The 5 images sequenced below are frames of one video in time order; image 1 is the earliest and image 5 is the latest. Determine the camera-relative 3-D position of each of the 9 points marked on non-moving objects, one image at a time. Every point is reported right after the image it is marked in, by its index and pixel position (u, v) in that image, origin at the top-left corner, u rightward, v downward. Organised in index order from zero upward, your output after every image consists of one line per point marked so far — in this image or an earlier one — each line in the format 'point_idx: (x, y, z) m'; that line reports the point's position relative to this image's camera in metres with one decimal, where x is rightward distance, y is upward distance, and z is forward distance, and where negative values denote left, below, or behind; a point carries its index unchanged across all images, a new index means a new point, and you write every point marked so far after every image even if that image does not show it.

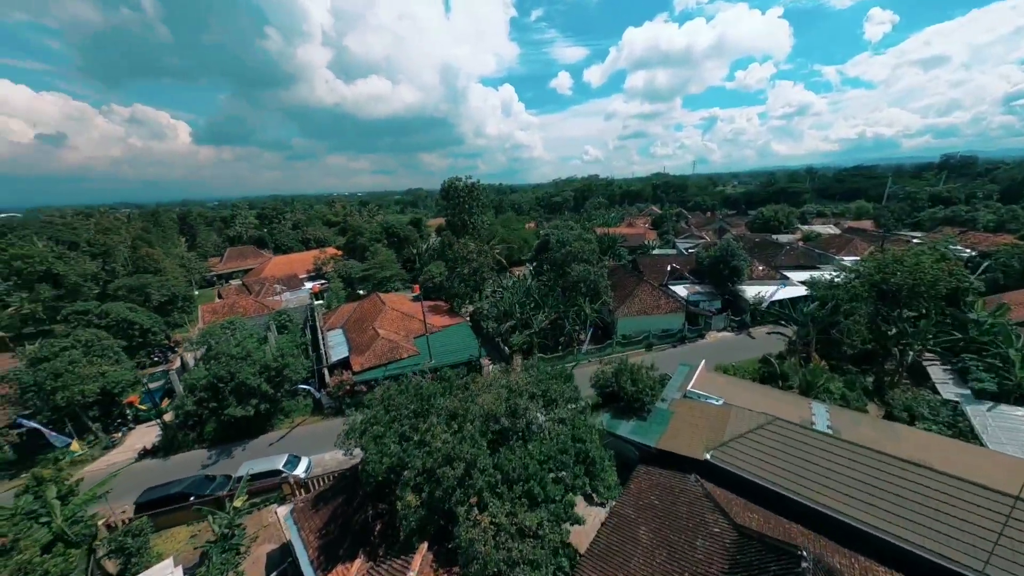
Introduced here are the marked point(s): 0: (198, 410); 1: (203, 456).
0: (-15.2, -6.0, +15.3) m
1: (-14.8, -8.0, +15.0) m
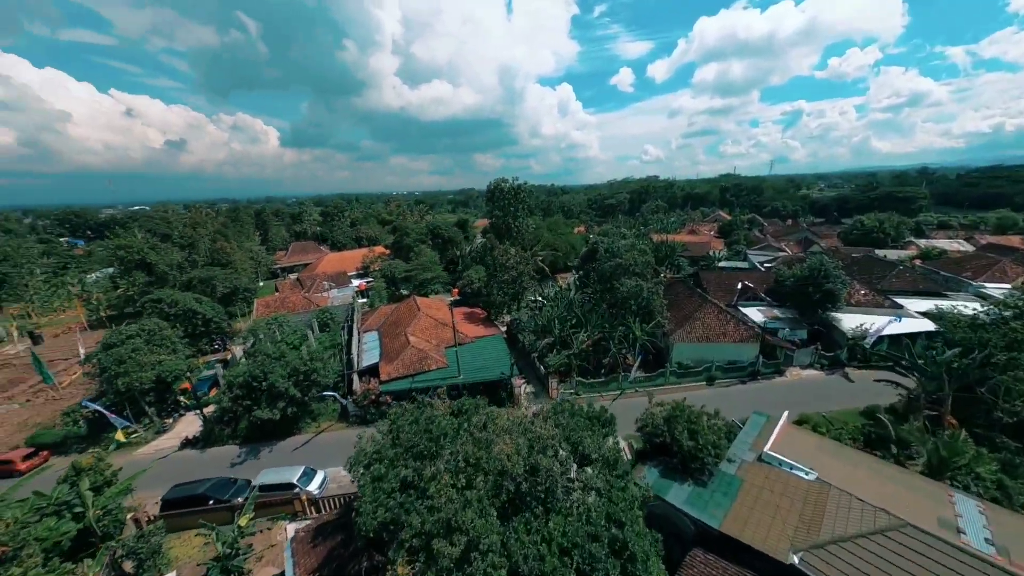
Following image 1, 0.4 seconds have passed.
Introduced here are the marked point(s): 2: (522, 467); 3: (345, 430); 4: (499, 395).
0: (-13.8, -5.9, +15.6) m
1: (-13.5, -8.0, +15.3) m
2: (+0.4, -4.5, +8.1) m
3: (-8.8, -7.4, +16.4) m
4: (-0.7, -6.4, +18.7) m
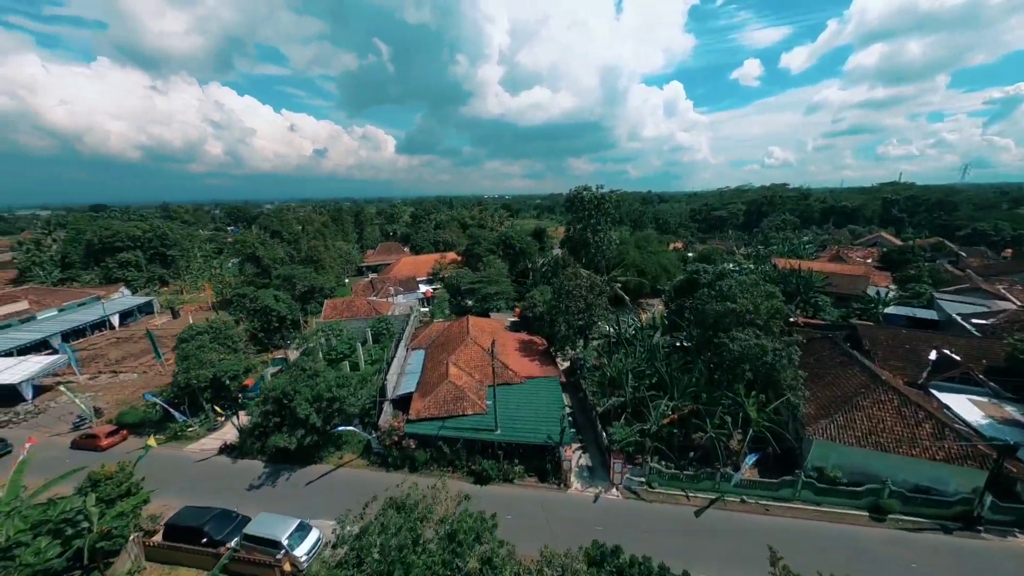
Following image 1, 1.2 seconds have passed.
0: (-11.9, -6.5, +15.1) m
1: (-11.9, -8.5, +14.6) m
2: (0.0, -6.2, +4.2) m
3: (-6.9, -8.4, +14.5) m
4: (+1.5, -8.2, +14.8) m
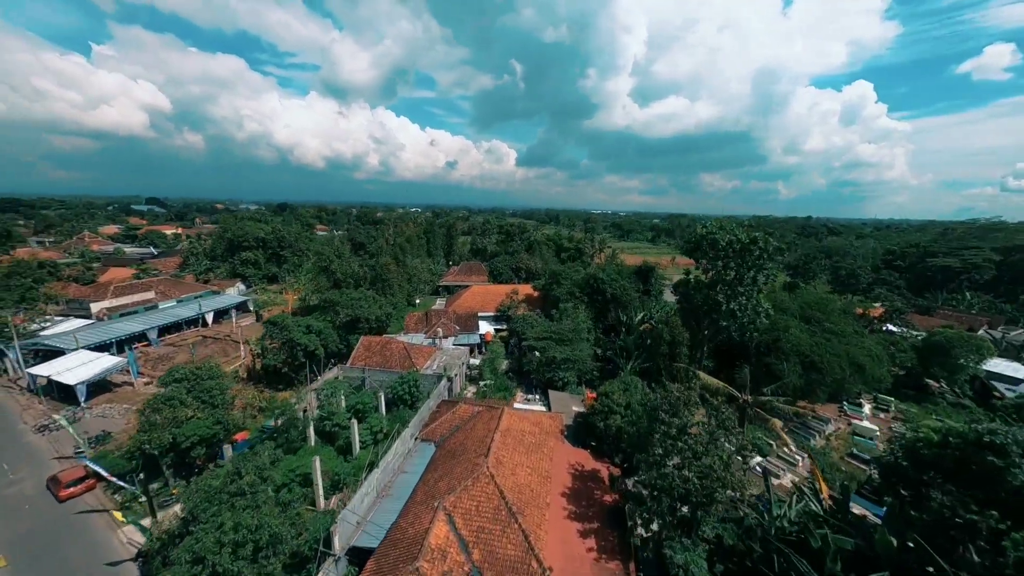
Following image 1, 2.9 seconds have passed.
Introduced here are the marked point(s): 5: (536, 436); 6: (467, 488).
0: (-11.6, -8.8, +10.7) m
1: (-12.1, -10.8, +10.3) m
2: (-3.7, -9.5, -3.4) m
3: (-7.4, -11.4, +8.6) m
4: (+0.6, -12.3, +6.2) m
5: (+1.2, -7.1, +15.3) m
6: (-1.7, -7.6, +11.9) m
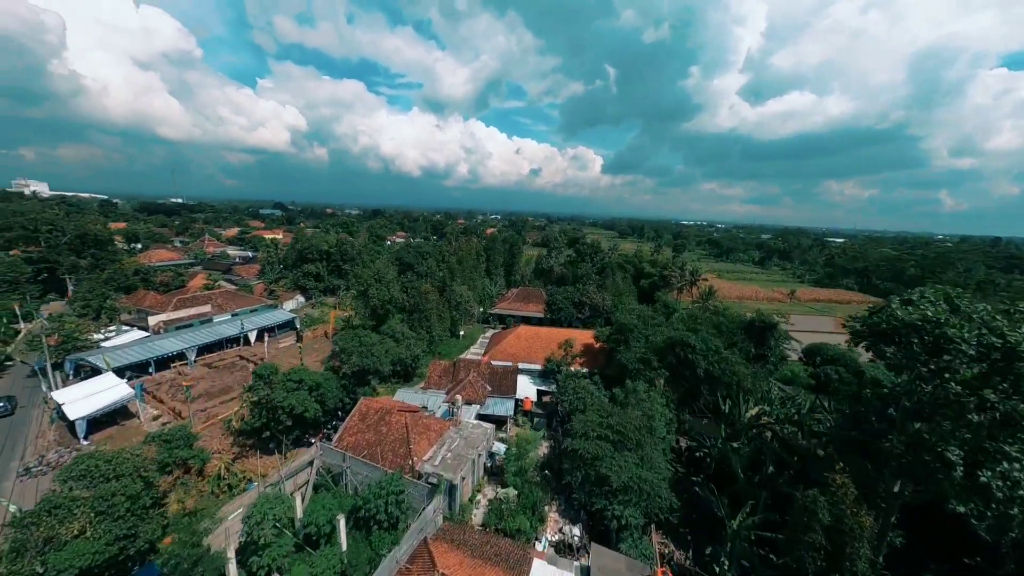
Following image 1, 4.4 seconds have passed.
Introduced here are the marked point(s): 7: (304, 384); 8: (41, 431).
0: (-12.8, -11.4, +6.6) m
1: (-13.5, -13.3, +6.3) m
2: (-8.5, -12.4, -8.9) m
3: (-9.5, -14.2, +3.6) m
4: (-2.4, -15.7, -0.7) m
5: (+0.8, -10.9, +8.1) m
6: (-2.8, -11.0, +5.4) m
7: (-11.9, -5.5, +18.1) m
8: (-27.3, -8.3, +18.2) m
